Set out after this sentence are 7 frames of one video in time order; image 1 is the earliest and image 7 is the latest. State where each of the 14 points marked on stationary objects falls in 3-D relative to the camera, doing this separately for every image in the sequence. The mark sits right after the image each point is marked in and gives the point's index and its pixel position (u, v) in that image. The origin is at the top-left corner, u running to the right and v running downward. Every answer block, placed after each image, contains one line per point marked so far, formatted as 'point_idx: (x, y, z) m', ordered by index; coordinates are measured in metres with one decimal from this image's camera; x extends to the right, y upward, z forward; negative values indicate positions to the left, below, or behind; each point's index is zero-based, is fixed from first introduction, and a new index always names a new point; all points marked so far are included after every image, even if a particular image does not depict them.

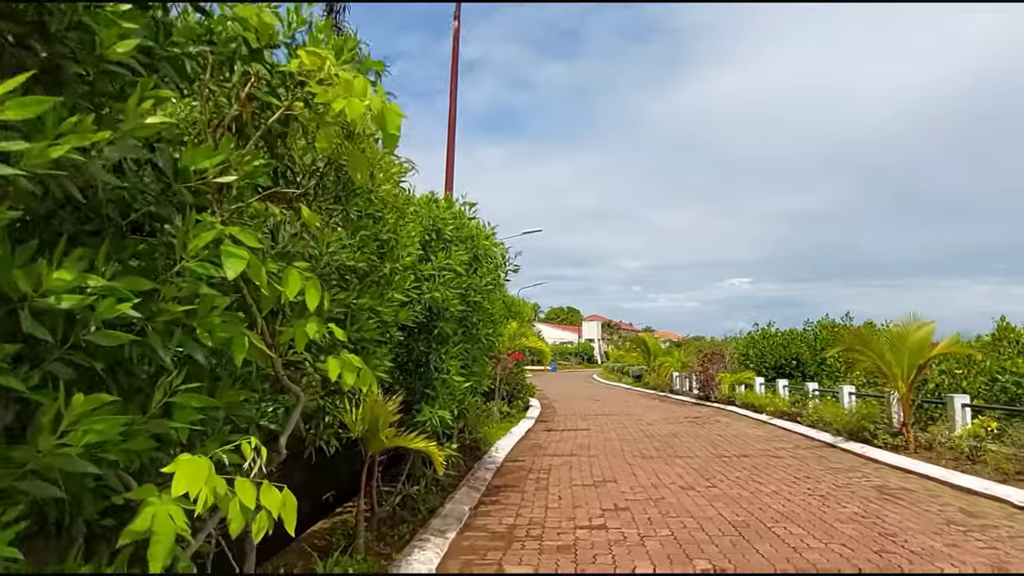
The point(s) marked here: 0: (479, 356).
0: (-0.4, -0.8, +8.2) m
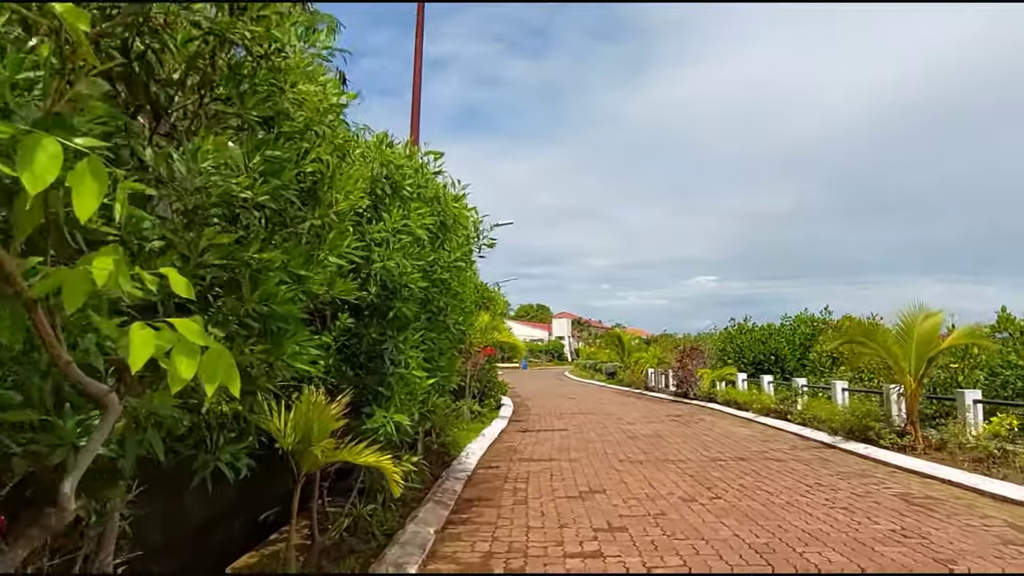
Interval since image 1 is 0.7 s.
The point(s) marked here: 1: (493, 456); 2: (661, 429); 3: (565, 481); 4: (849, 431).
0: (-0.6, -0.6, +7.0) m
1: (-0.3, -2.6, +10.9) m
2: (+3.2, -3.0, +15.0) m
3: (+0.6, -2.4, +8.6) m
4: (+5.9, -2.5, +12.3) m
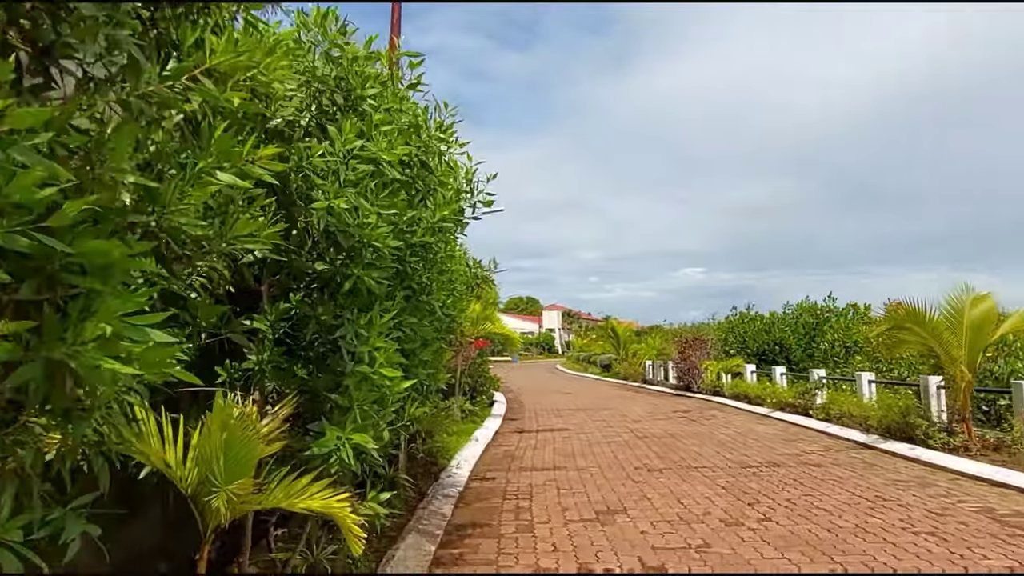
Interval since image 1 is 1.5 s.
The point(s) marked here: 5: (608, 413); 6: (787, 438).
0: (-0.6, -0.4, +5.5) m
1: (-0.3, -2.4, +9.5) m
2: (+3.1, -2.7, +13.6) m
3: (+0.6, -2.2, +7.2) m
4: (+5.8, -2.2, +10.9) m
5: (+2.3, -3.0, +17.1) m
6: (+4.5, -2.5, +11.6) m
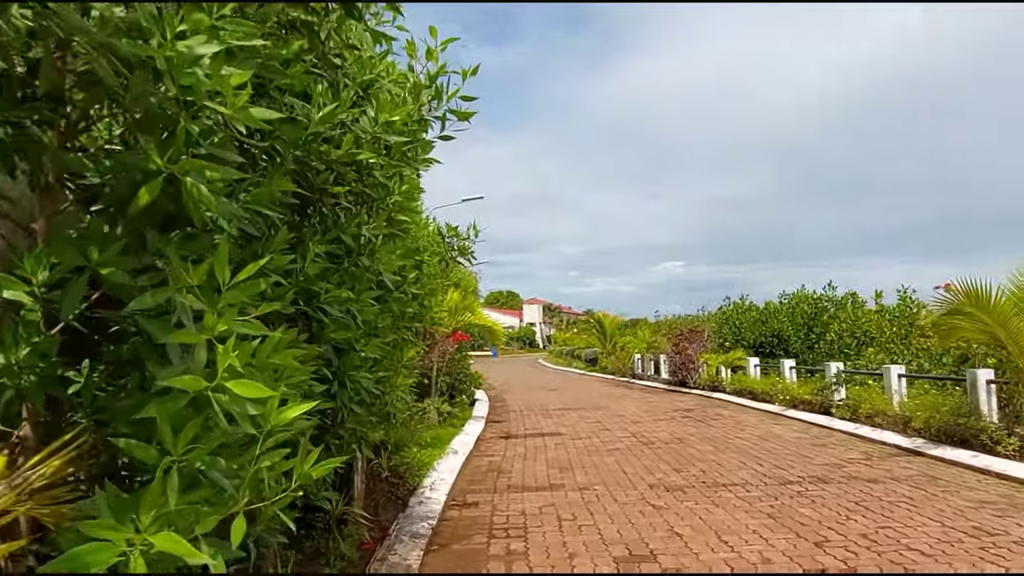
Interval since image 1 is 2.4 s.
0: (-0.7, -0.2, +3.8) m
1: (-0.5, -2.1, +7.7) m
2: (+2.8, -2.4, +12.0) m
3: (+0.6, -1.9, +5.5) m
4: (+5.6, -1.9, +9.4) m
5: (+1.9, -2.7, +15.4) m
6: (+4.3, -2.2, +10.0) m
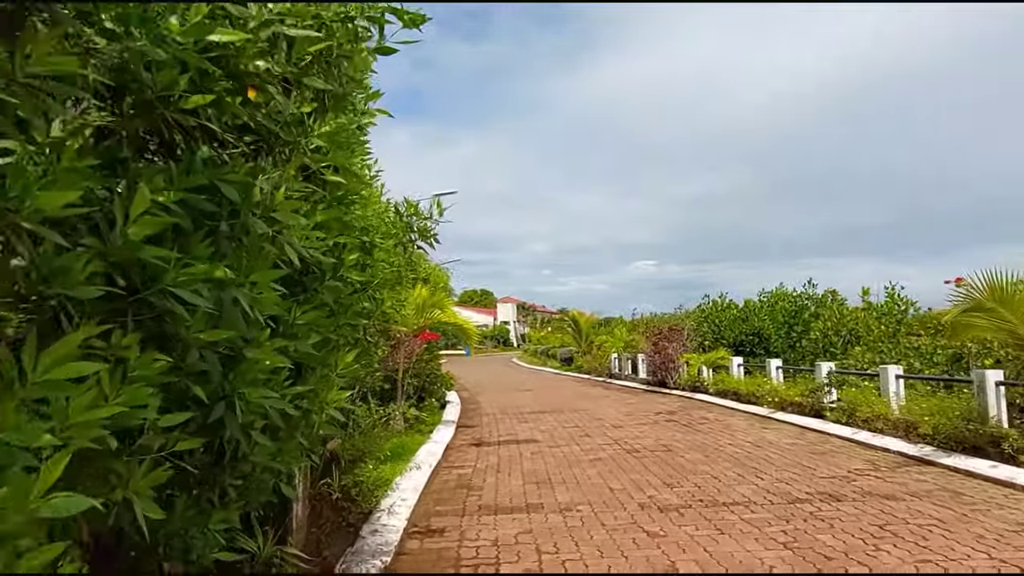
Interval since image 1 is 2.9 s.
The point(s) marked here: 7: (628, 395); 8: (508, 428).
0: (-0.8, -0.1, +2.8) m
1: (-0.7, -2.1, +6.8) m
2: (+2.4, -2.3, +11.1) m
3: (+0.4, -1.9, +4.6) m
4: (+5.3, -1.8, +8.6) m
5: (+1.4, -2.6, +14.5) m
6: (+3.9, -2.1, +9.2) m
7: (+3.2, -2.9, +19.3) m
8: (-0.1, -2.5, +12.7) m
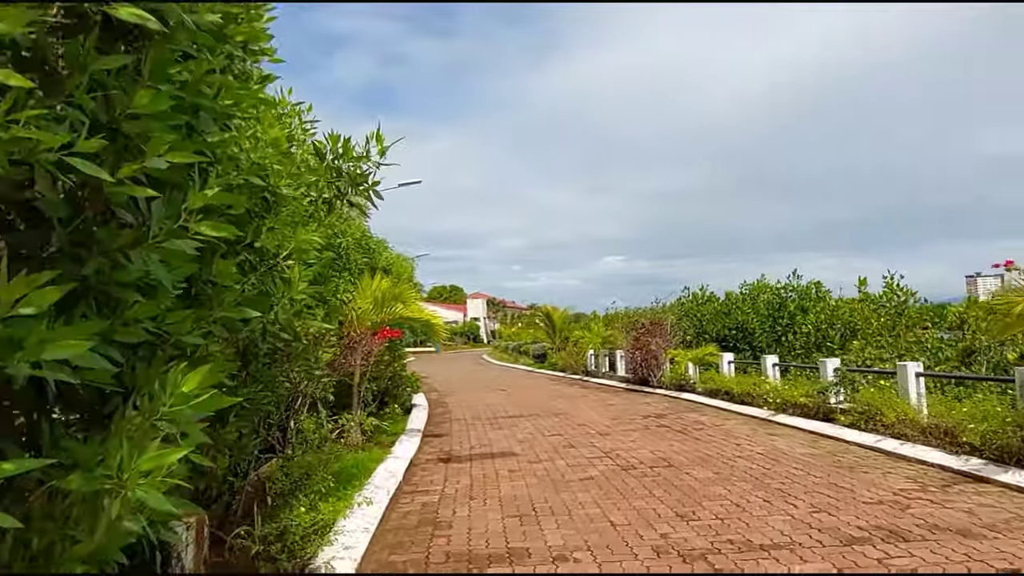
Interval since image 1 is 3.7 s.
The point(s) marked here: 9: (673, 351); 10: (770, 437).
0: (-0.8, 0.0, +1.3) m
1: (-0.9, -1.9, +5.2) m
2: (+2.0, -2.2, +9.8) m
3: (+0.3, -1.8, +3.1) m
4: (+5.0, -1.7, +7.4) m
5: (+0.9, -2.4, +13.1) m
6: (+3.7, -2.0, +7.9) m
7: (+2.5, -2.7, +18.0) m
8: (-0.5, -2.4, +11.2) m
9: (+4.3, -1.7, +19.1) m
10: (+3.6, -2.1, +10.0) m
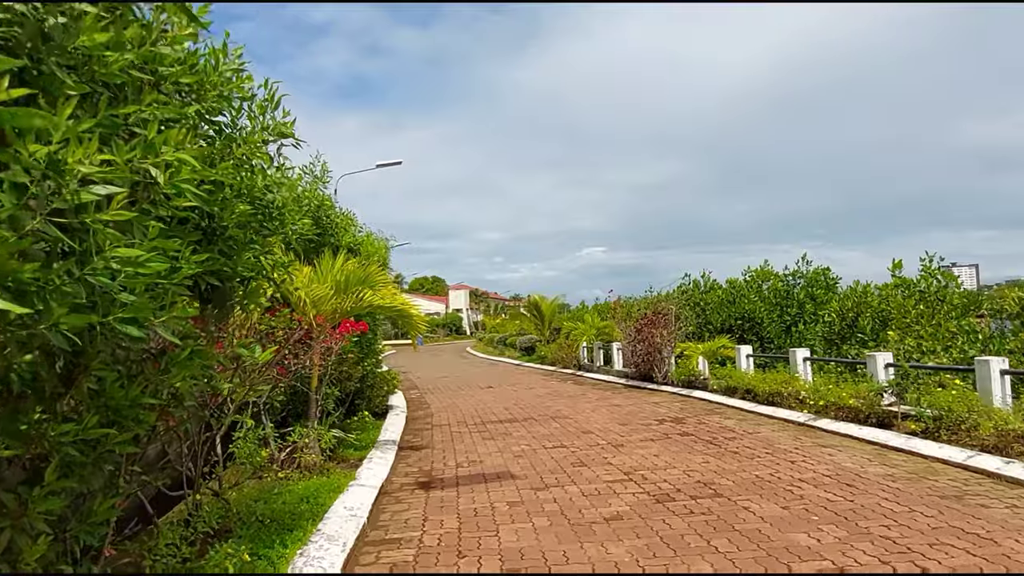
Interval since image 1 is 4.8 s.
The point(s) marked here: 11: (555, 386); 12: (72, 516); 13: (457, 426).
0: (-0.6, +0.1, -0.7) m
1: (-0.8, -1.8, +3.3) m
2: (+2.0, -1.9, +7.9) m
3: (+0.4, -1.6, +1.2) m
4: (+5.1, -1.5, +5.6) m
5: (+0.8, -2.2, +11.2) m
6: (+3.7, -1.7, +6.0) m
7: (+2.2, -2.4, +16.1) m
8: (-0.6, -2.1, +9.3) m
9: (+4.1, -1.3, +17.3) m
10: (+3.6, -1.9, +8.1) m
11: (+1.2, -2.6, +19.1) m
12: (-1.9, -1.0, +3.0) m
13: (-0.9, -2.3, +11.6) m
